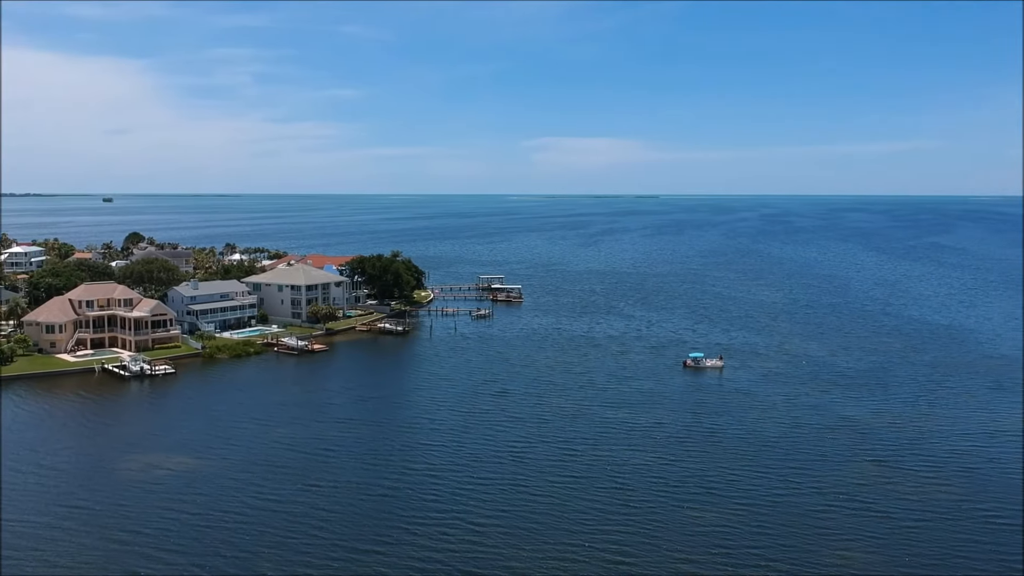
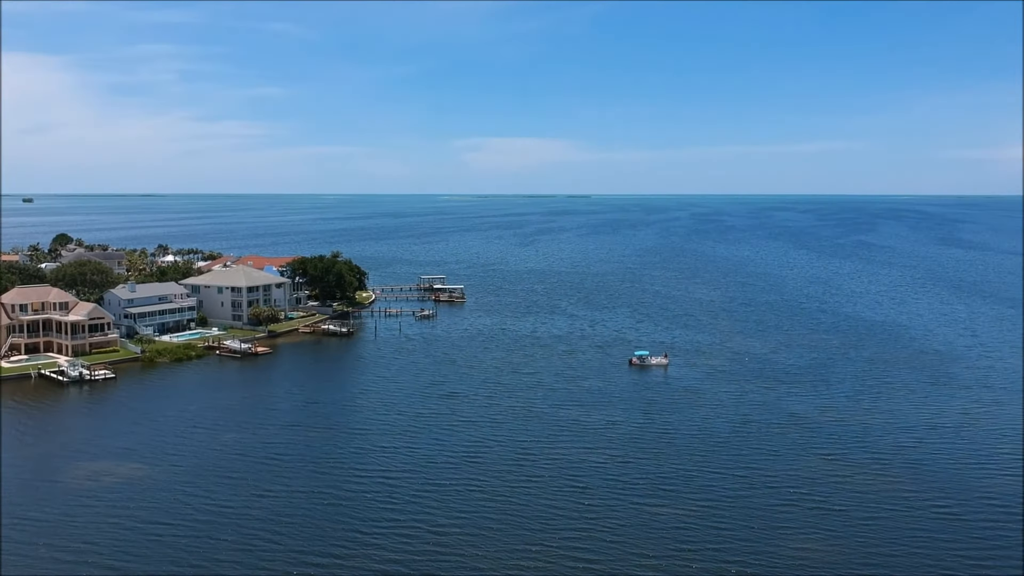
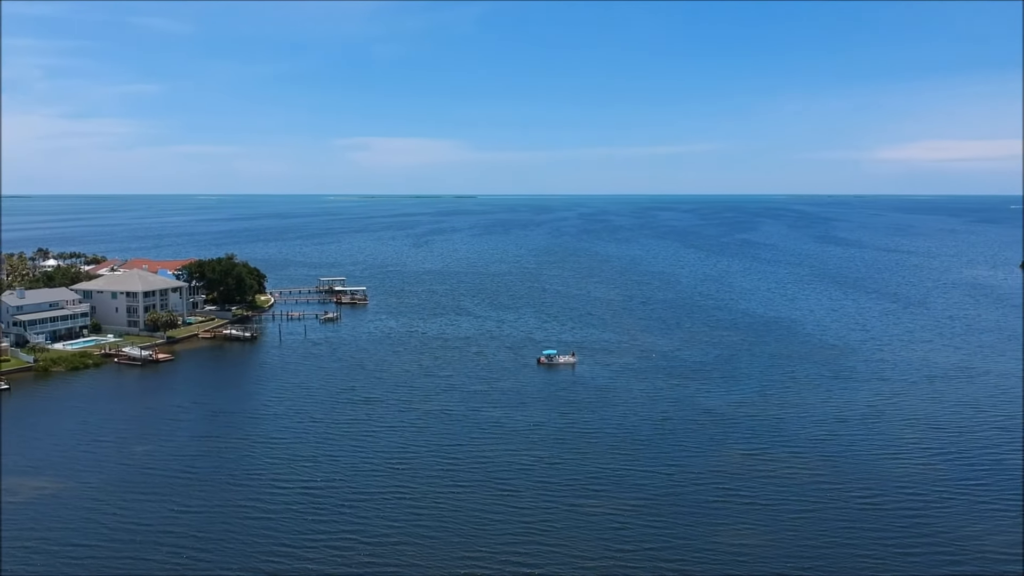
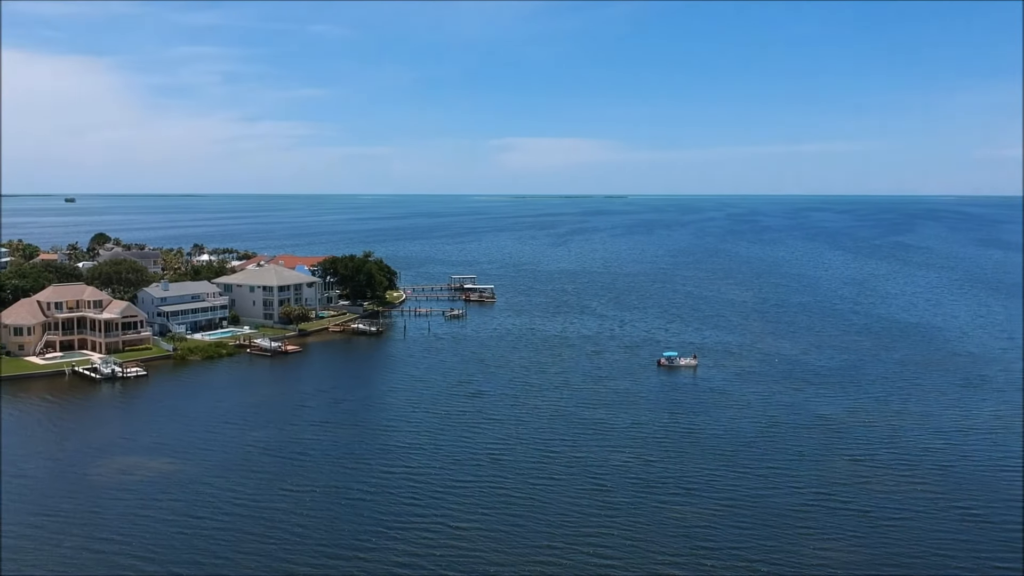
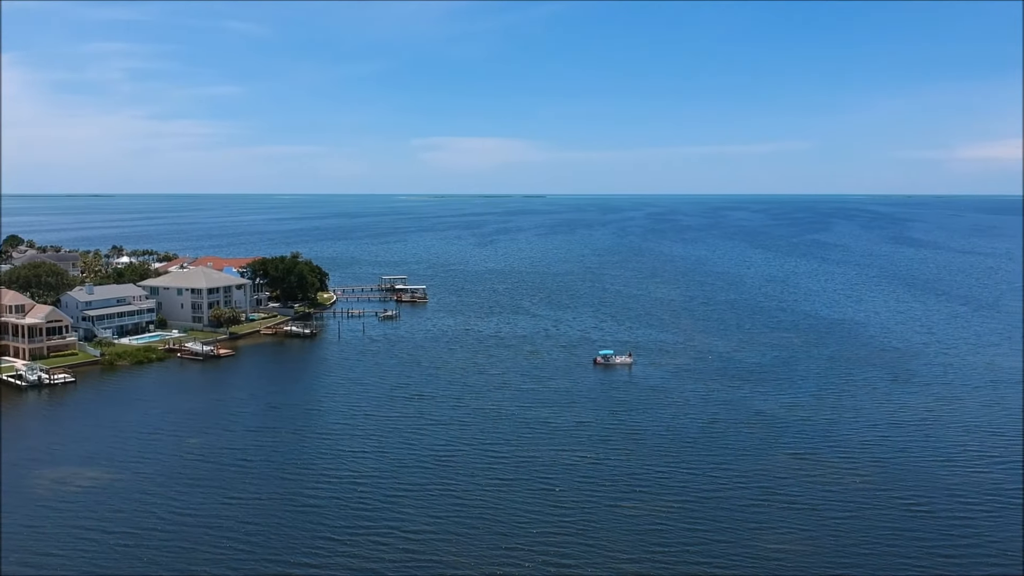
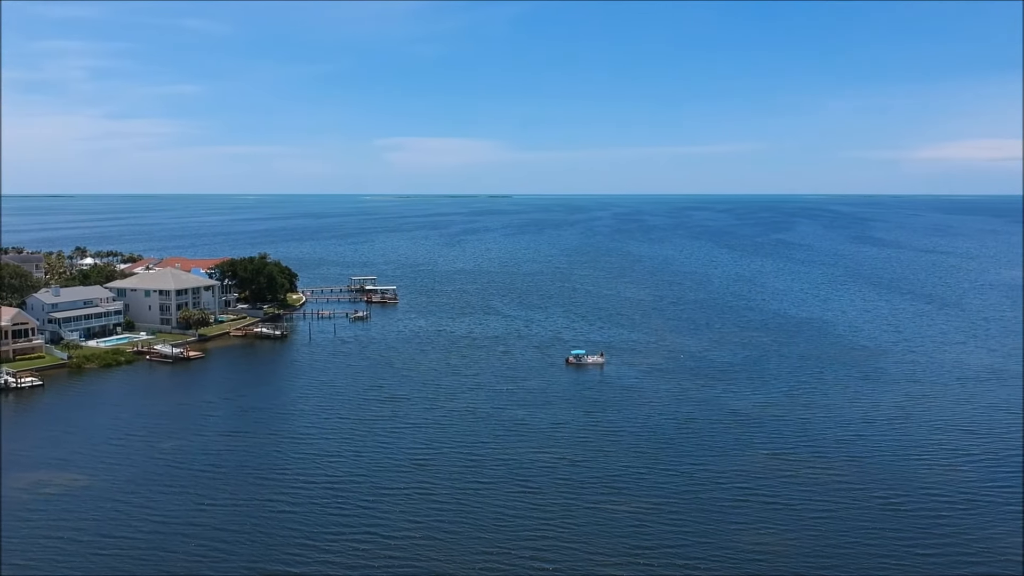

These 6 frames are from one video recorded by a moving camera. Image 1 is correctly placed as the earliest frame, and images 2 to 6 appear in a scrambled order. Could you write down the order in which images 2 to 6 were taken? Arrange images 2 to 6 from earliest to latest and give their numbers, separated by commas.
4, 2, 5, 6, 3
